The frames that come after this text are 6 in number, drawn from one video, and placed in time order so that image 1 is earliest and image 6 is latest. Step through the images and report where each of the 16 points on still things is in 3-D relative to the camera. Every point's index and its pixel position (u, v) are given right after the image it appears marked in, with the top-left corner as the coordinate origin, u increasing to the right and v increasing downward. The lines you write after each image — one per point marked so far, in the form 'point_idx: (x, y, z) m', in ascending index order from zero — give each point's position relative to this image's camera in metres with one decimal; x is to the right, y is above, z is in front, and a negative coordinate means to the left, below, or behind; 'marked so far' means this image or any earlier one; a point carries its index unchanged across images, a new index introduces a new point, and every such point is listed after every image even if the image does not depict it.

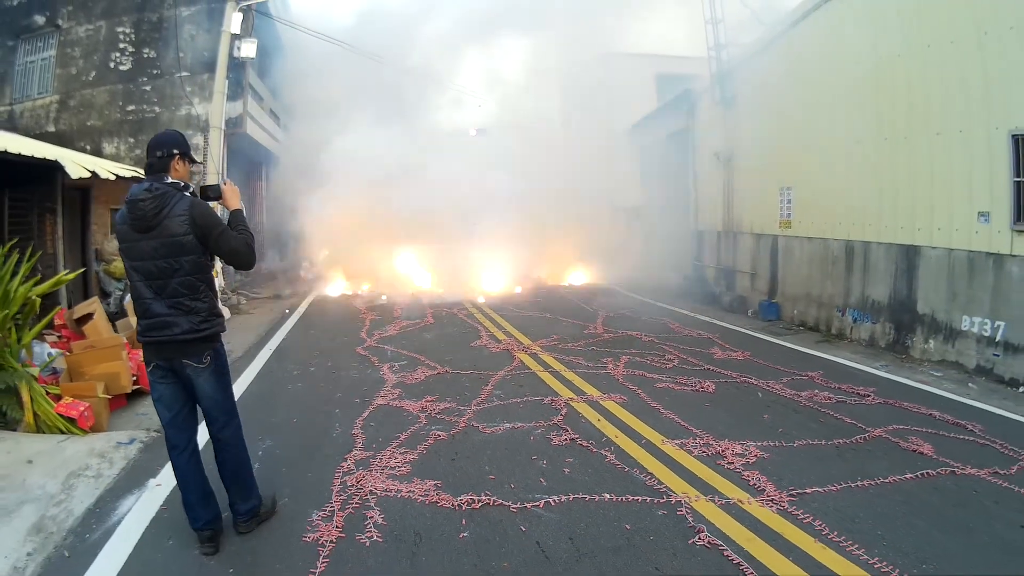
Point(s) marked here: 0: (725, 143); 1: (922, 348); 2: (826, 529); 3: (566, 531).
0: (+3.3, +2.3, +9.7) m
1: (+4.1, -0.6, +6.0) m
2: (+1.2, -0.9, +2.4) m
3: (+0.2, -0.9, +2.2) m
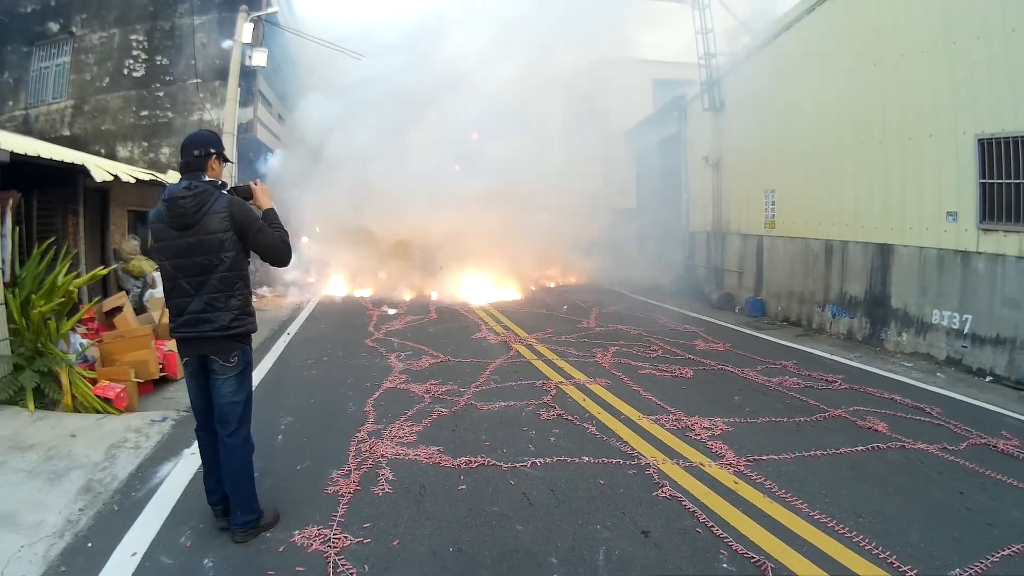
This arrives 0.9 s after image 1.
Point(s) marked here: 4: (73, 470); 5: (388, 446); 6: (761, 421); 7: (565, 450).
0: (+3.3, +2.3, +10.0) m
1: (+4.1, -0.6, +6.4) m
2: (+1.2, -0.9, +2.7) m
3: (+0.2, -0.9, +2.6) m
4: (-2.2, -0.9, +3.0) m
5: (-0.6, -0.8, +3.0) m
6: (+1.5, -0.8, +3.6) m
7: (+0.3, -0.8, +3.0) m
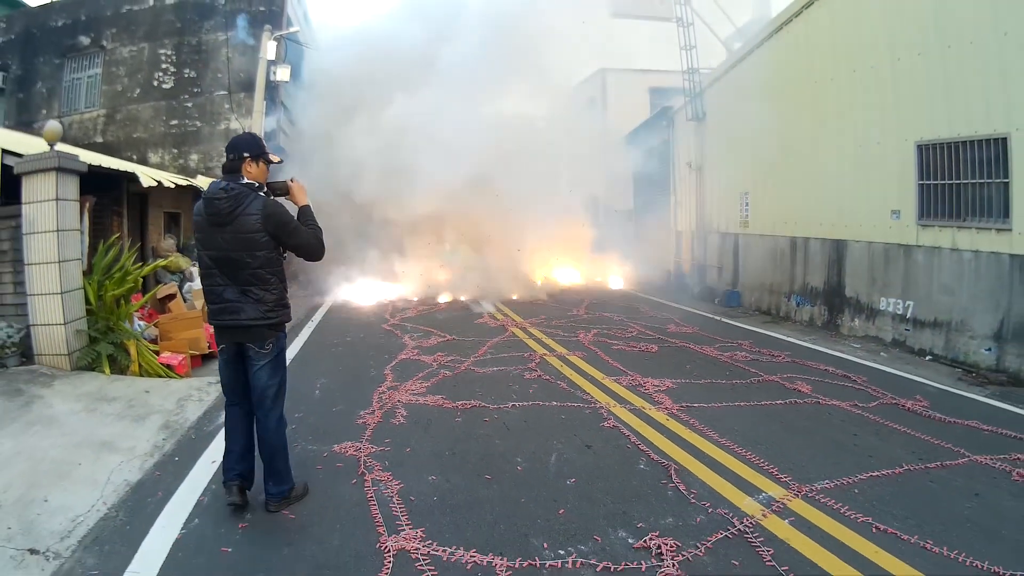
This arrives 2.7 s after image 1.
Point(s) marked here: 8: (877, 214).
0: (+3.3, +2.4, +10.8) m
1: (+4.0, -0.4, +7.1) m
2: (+1.1, -0.8, +3.5) m
3: (+0.1, -0.7, +3.4) m
4: (-2.3, -0.8, +3.9) m
5: (-0.7, -0.7, +3.9) m
6: (+1.4, -0.7, +4.4) m
7: (+0.2, -0.7, +3.8) m
8: (+4.2, +0.8, +6.8) m
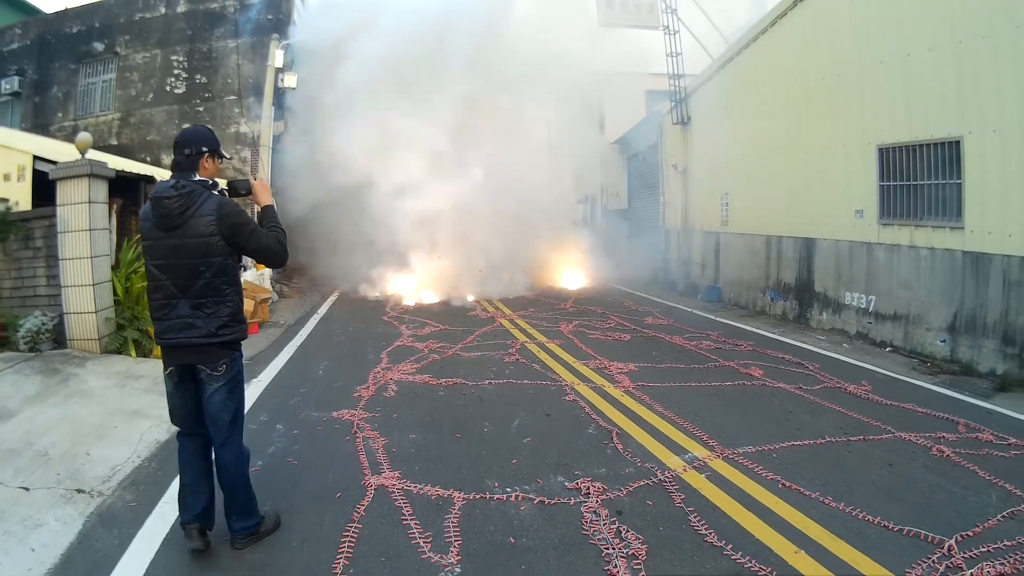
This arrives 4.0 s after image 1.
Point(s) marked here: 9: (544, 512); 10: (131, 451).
0: (+3.2, +2.5, +11.3) m
1: (+3.9, -0.4, +7.6) m
2: (+0.9, -0.7, +4.0) m
3: (-0.1, -0.7, +3.9) m
4: (-2.5, -0.8, +4.4) m
5: (-0.9, -0.6, +4.4) m
6: (+1.2, -0.6, +4.9) m
7: (0.0, -0.6, +4.3) m
8: (+4.0, +0.9, +7.3) m
9: (+0.1, -0.9, +2.5) m
10: (-2.1, -0.9, +3.3) m
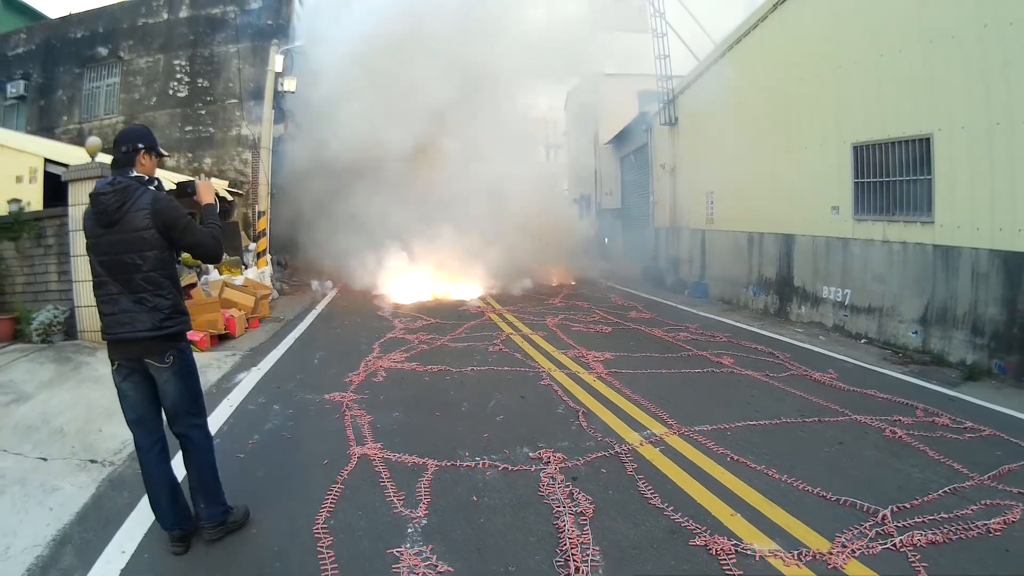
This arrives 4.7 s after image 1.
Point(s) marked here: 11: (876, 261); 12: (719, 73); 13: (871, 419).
0: (+3.1, +2.5, +11.5) m
1: (+3.8, -0.3, +7.8) m
2: (+0.8, -0.7, +4.3) m
3: (-0.2, -0.6, +4.2) m
4: (-2.6, -0.7, +4.7) m
5: (-1.0, -0.6, +4.7) m
6: (+1.1, -0.6, +5.2) m
7: (-0.1, -0.6, +4.6) m
8: (+3.9, +1.0, +7.5) m
9: (0.0, -0.9, +2.7) m
10: (-2.3, -0.9, +3.6) m
11: (+4.1, +0.3, +6.7) m
12: (+3.4, +3.4, +9.7) m
13: (+2.6, -0.9, +4.3) m
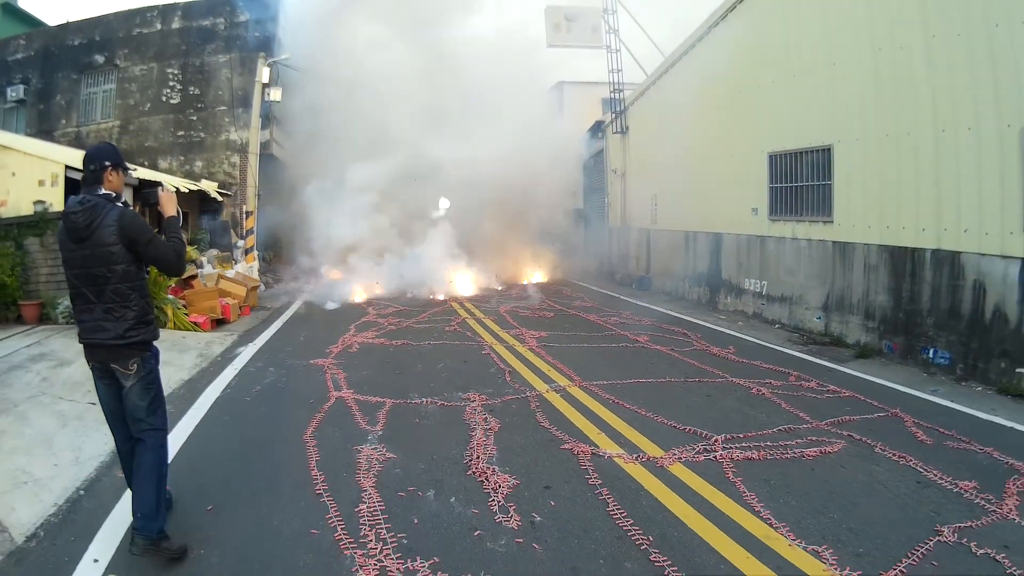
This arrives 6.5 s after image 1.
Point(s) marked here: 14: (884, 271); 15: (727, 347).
0: (+2.5, +2.7, +12.6) m
1: (+3.2, -0.2, +9.0) m
2: (+0.3, -0.6, +5.4) m
3: (-0.7, -0.5, +5.3) m
4: (-3.1, -0.6, +5.7) m
5: (-1.5, -0.5, +5.7) m
6: (+0.6, -0.5, +6.2) m
7: (-0.6, -0.5, +5.7) m
8: (+3.4, +1.1, +8.7) m
9: (-0.4, -0.8, +3.8) m
10: (-2.7, -0.8, +4.6) m
11: (+3.6, +0.4, +7.9) m
12: (+2.8, +3.6, +10.8) m
13: (+2.1, -0.8, +5.4) m
14: (+4.0, +0.2, +6.5) m
15: (+2.4, -0.7, +6.6) m
